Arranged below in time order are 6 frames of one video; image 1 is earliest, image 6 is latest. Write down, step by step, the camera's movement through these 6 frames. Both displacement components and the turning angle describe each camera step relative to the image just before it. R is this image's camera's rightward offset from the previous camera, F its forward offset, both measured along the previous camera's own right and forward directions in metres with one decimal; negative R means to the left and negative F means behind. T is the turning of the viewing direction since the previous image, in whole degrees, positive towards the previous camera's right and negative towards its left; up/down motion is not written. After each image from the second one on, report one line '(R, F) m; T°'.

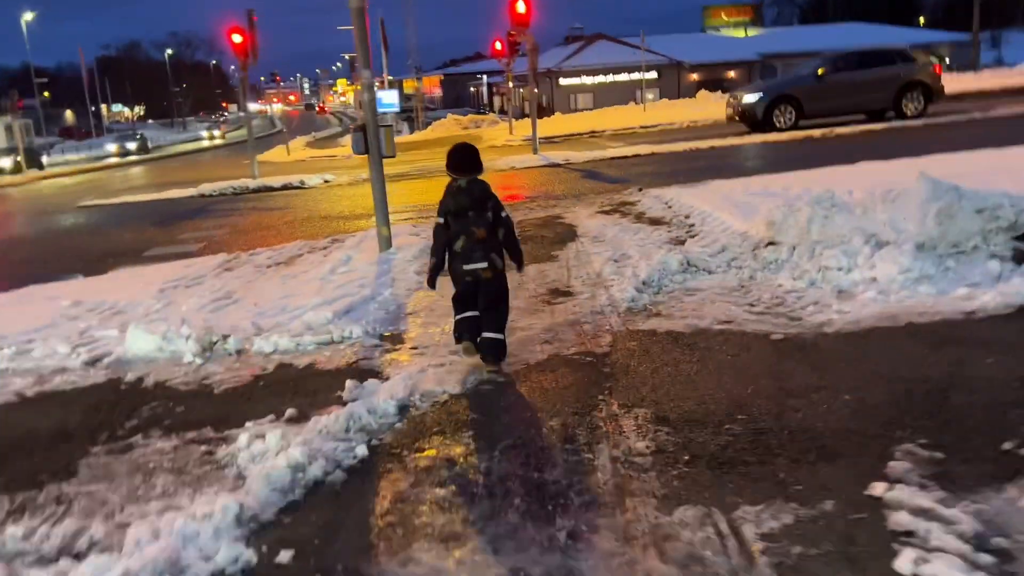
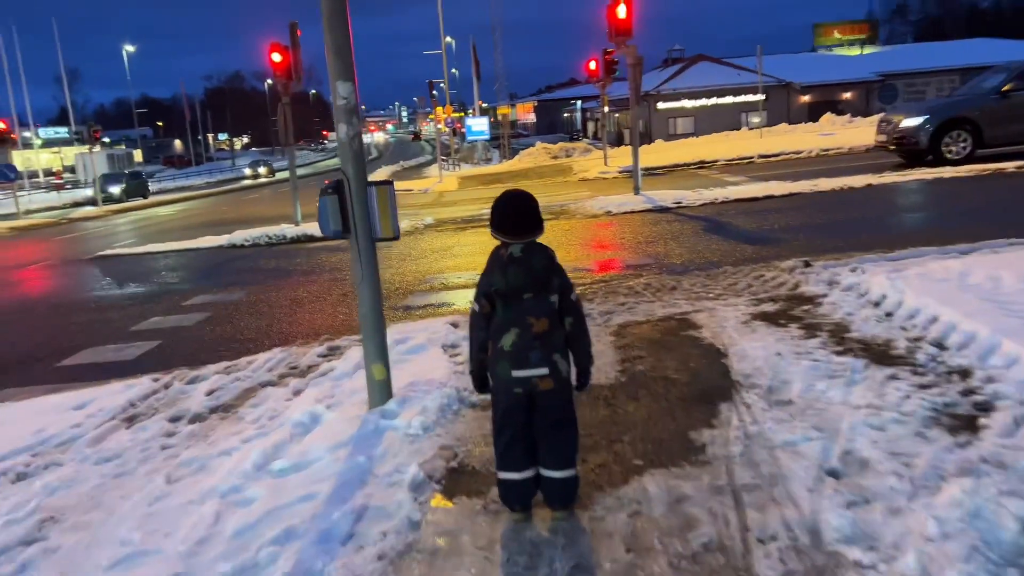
(-0.1, +4.2) m; -6°
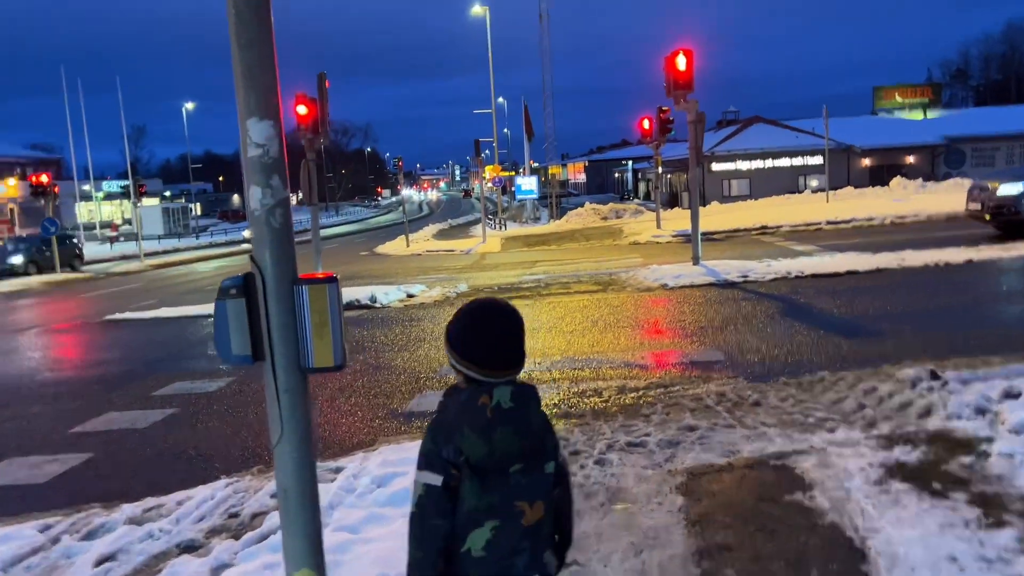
(+0.1, +1.9) m; -3°
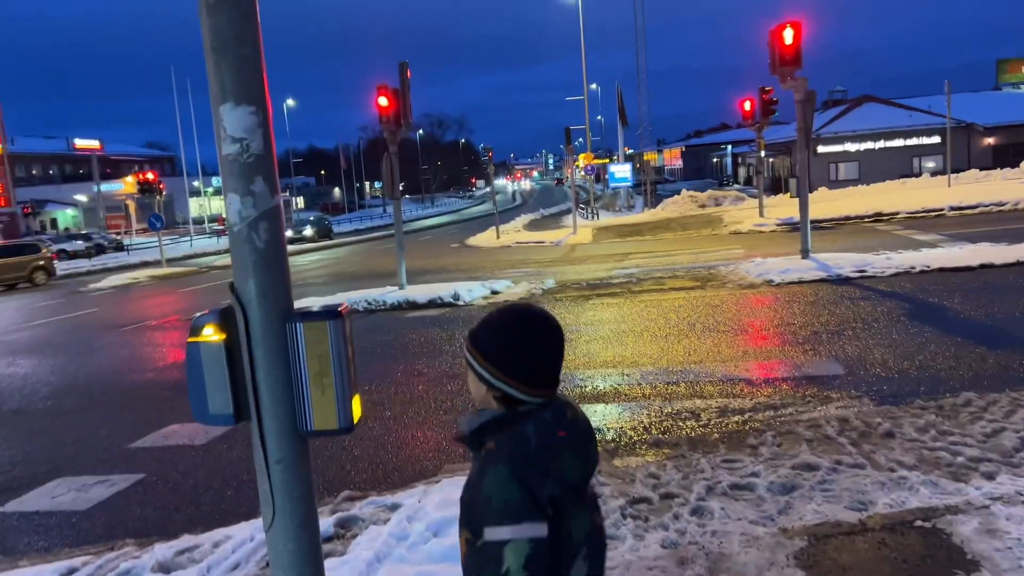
(+0.1, +0.8) m; -7°
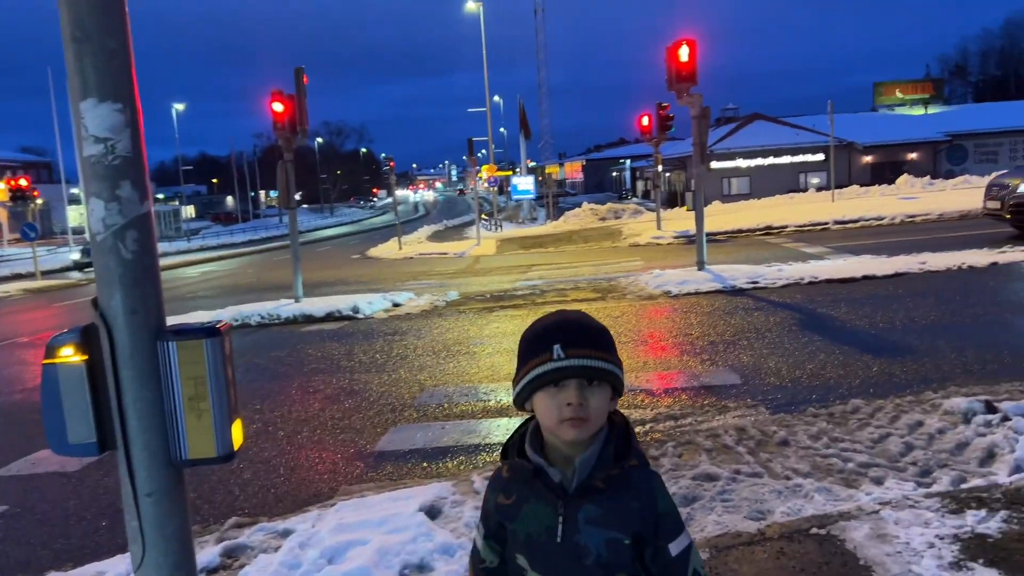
(0.0, +0.1) m; +7°
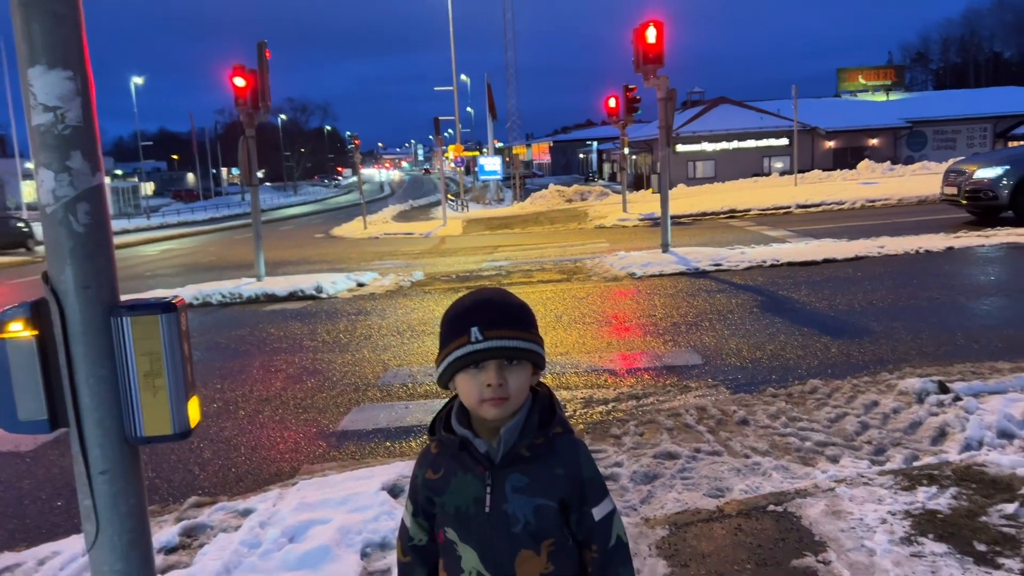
(0.0, 0.0) m; +2°
